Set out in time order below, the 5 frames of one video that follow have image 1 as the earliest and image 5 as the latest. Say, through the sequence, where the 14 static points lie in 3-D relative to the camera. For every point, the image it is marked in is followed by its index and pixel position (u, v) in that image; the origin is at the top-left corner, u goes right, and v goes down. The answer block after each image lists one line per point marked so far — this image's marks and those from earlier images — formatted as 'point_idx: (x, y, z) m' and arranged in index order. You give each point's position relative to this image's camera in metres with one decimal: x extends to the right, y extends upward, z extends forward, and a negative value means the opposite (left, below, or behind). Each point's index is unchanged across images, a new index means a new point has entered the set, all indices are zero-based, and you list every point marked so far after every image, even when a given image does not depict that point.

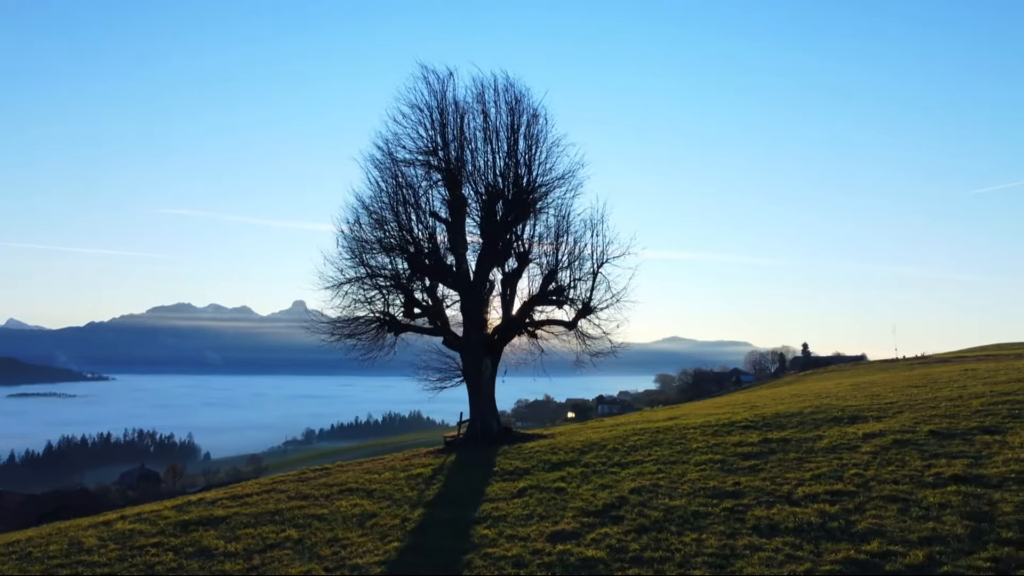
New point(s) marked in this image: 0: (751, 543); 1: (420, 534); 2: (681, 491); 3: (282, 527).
0: (+2.6, -2.8, +8.8) m
1: (-1.3, -3.5, +11.2) m
2: (+2.6, -3.2, +12.4) m
3: (-3.6, -3.8, +12.5) m
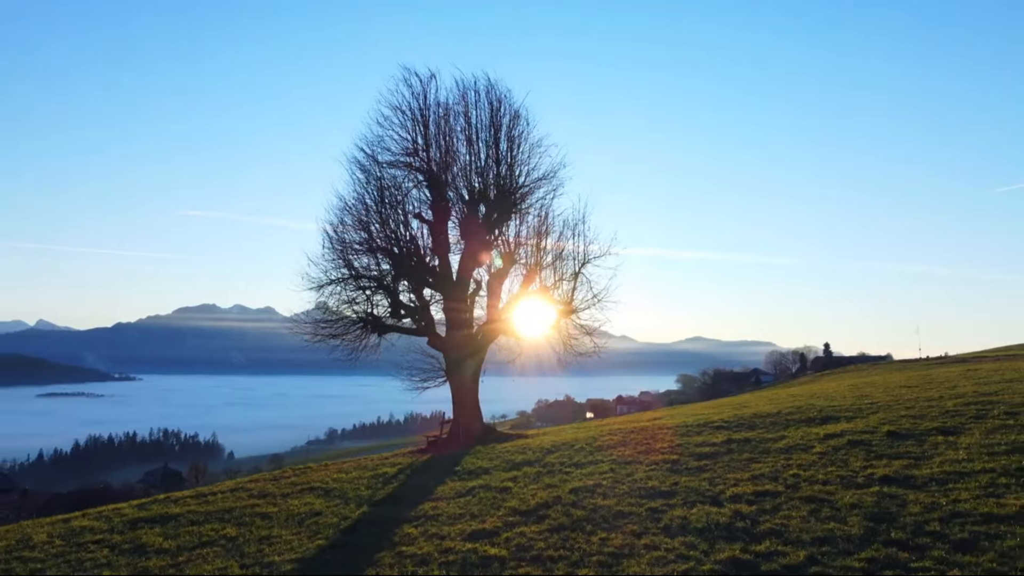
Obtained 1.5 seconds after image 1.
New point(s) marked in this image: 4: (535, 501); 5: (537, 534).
0: (+1.5, -2.8, +8.8) m
1: (-2.3, -3.5, +11.3) m
2: (+1.7, -3.2, +12.5) m
3: (-4.6, -3.8, +12.7) m
4: (+0.3, -3.3, +12.3) m
5: (+0.2, -3.1, +9.9) m
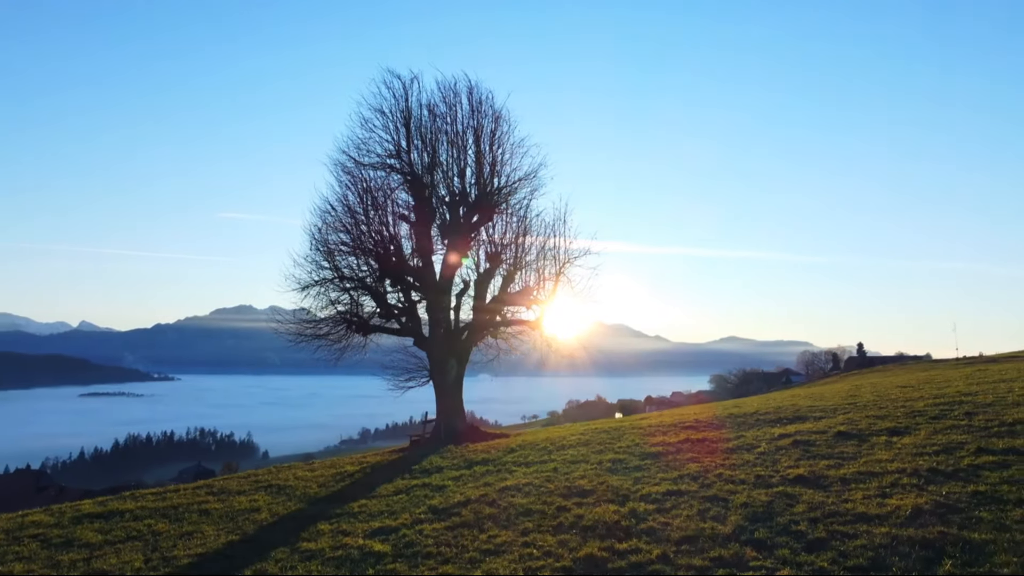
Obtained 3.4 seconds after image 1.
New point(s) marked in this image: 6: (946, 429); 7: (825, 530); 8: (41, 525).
0: (+0.2, -2.8, +8.9) m
1: (-3.6, -3.5, +11.5) m
2: (+0.5, -3.2, +12.5) m
3: (-5.8, -3.8, +13.0) m
4: (-0.9, -3.3, +12.4) m
5: (-1.0, -3.1, +10.0) m
6: (+8.1, -2.6, +14.9) m
7: (+3.1, -2.4, +7.8) m
8: (-8.2, -4.1, +13.8) m
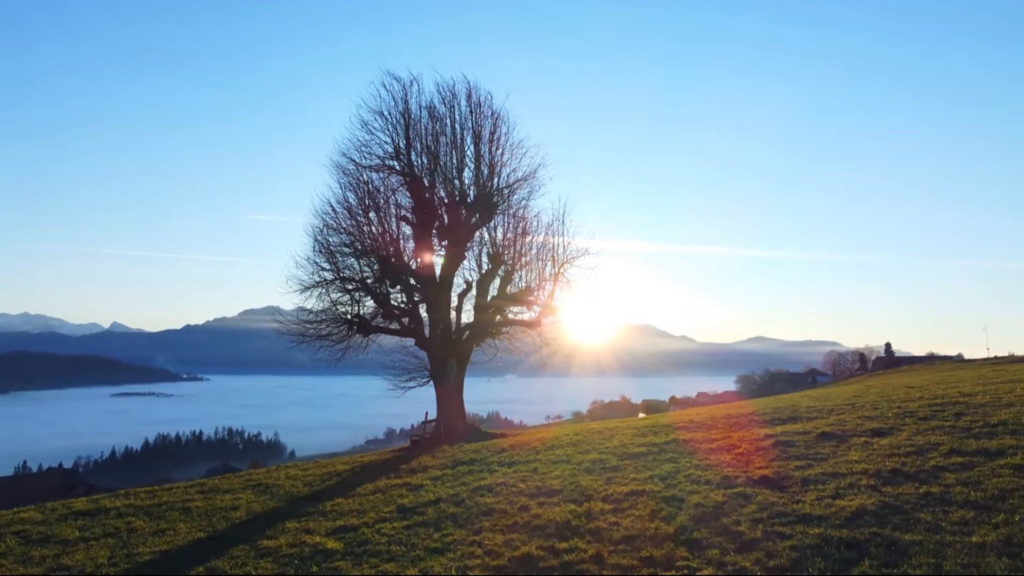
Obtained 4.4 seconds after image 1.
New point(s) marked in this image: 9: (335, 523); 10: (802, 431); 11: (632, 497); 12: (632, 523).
0: (-0.4, -2.8, +9.0) m
1: (-4.1, -3.5, +11.7) m
2: (0.0, -3.2, +12.6) m
3: (-6.2, -3.9, +13.3) m
4: (-1.3, -3.3, +12.5) m
5: (-1.6, -3.1, +10.1) m
6: (+7.7, -2.6, +14.8) m
7: (+2.5, -2.4, +7.8) m
8: (-8.6, -4.1, +14.1) m
9: (-2.5, -3.3, +11.1) m
10: (+6.1, -3.0, +16.8) m
11: (+1.6, -2.8, +10.8) m
12: (+1.4, -2.6, +8.9) m
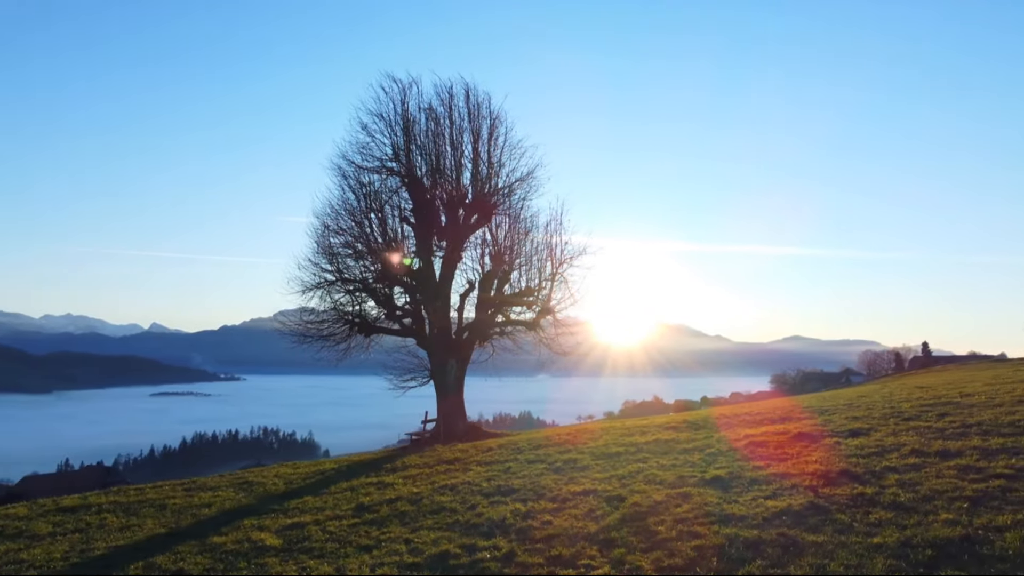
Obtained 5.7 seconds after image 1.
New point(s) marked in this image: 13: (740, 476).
0: (-1.1, -2.8, +9.1) m
1: (-4.7, -3.5, +11.9) m
2: (-0.6, -3.2, +12.7) m
3: (-6.8, -3.9, +13.6) m
4: (-1.9, -3.3, +12.7) m
5: (-2.3, -3.1, +10.2) m
6: (+7.2, -2.6, +14.5) m
7: (+1.6, -2.4, +7.8) m
8: (-9.1, -4.2, +14.5) m
9: (-3.1, -3.3, +11.3) m
10: (+5.6, -3.0, +16.6) m
11: (+0.9, -2.8, +10.8) m
12: (+0.6, -2.6, +8.9) m
13: (+3.2, -2.6, +11.1) m
